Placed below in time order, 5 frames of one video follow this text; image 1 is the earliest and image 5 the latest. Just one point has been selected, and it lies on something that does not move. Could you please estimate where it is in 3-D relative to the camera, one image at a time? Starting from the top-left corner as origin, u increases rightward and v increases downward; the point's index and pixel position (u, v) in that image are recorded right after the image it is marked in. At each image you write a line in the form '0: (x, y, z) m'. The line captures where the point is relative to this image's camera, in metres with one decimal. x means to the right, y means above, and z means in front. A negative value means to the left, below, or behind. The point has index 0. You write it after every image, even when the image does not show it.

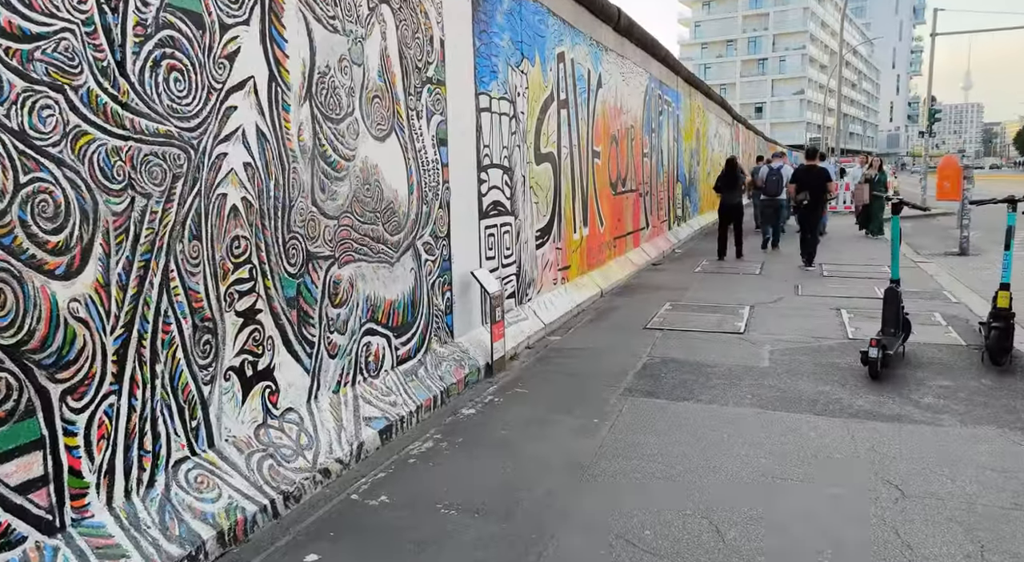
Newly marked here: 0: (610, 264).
0: (+1.4, +0.2, +11.1) m
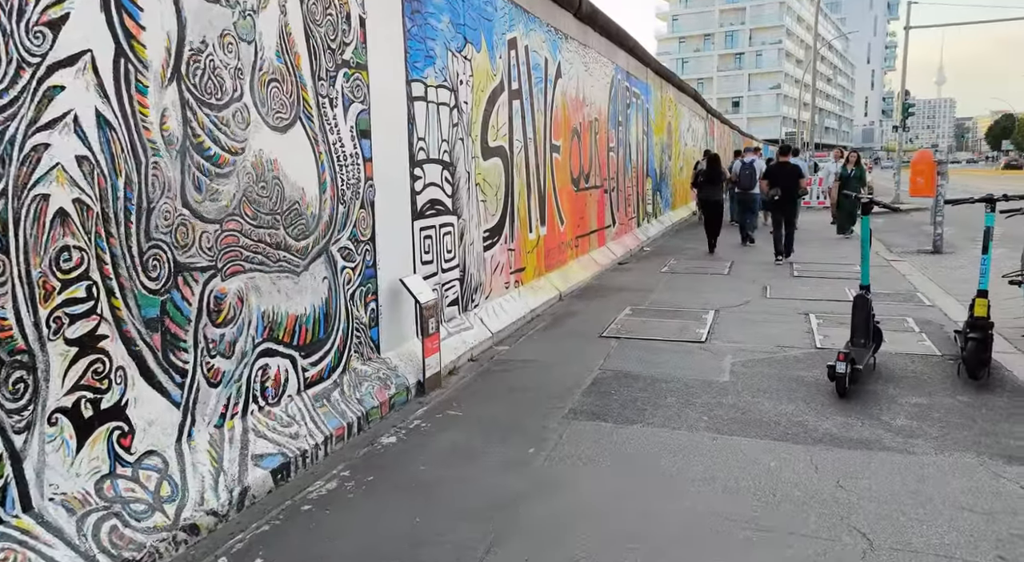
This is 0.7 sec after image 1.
0: (+0.8, +0.2, +10.6) m
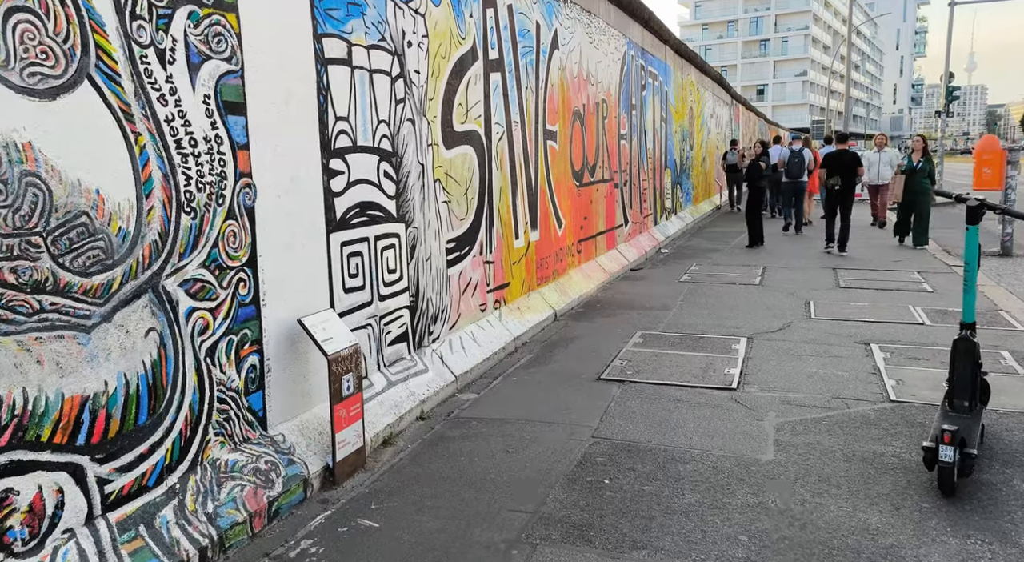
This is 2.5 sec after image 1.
0: (+0.7, +0.1, +8.8) m
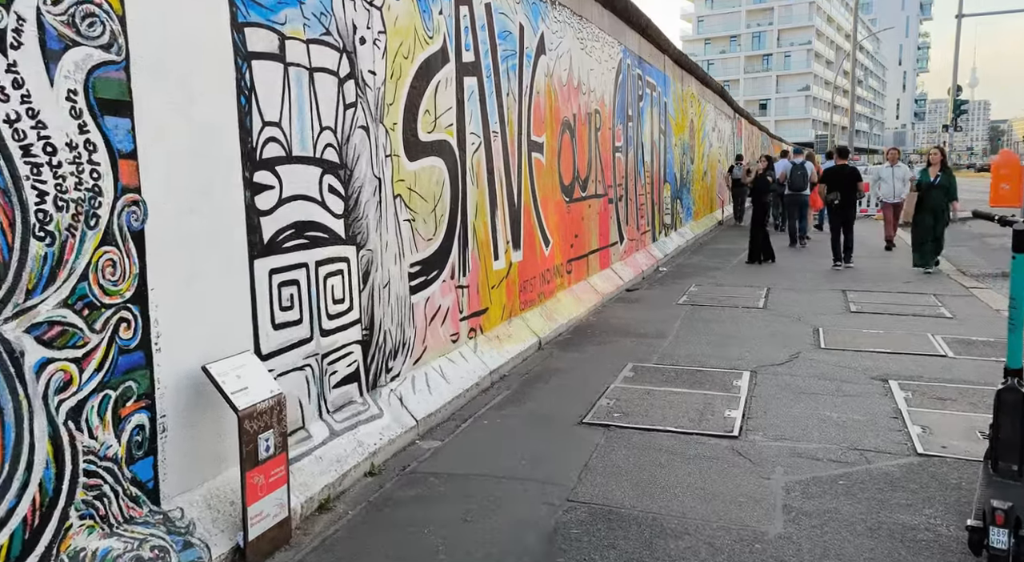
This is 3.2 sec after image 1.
0: (+0.5, -0.2, +8.2) m
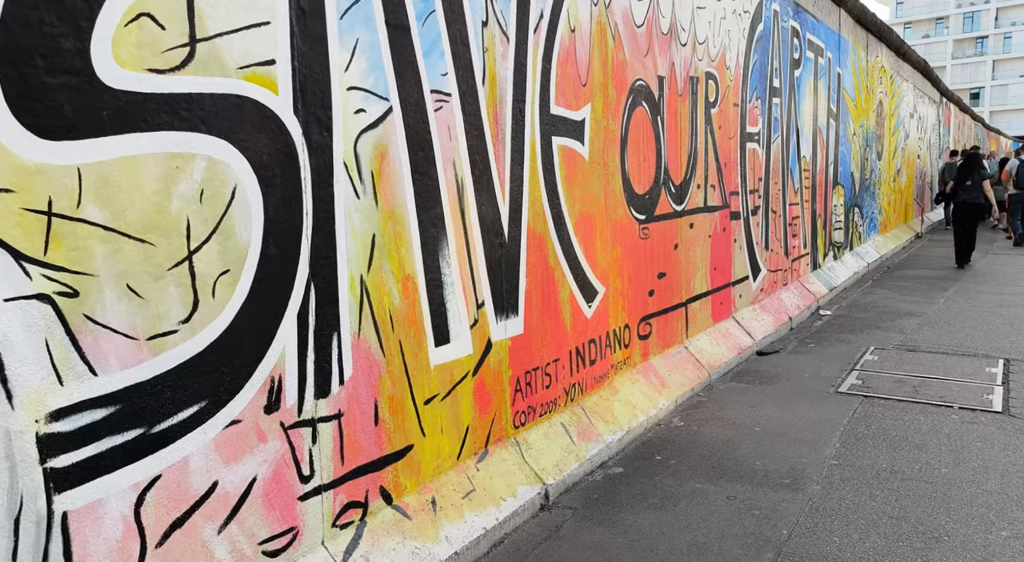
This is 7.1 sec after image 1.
0: (+0.6, -0.7, +4.7) m
